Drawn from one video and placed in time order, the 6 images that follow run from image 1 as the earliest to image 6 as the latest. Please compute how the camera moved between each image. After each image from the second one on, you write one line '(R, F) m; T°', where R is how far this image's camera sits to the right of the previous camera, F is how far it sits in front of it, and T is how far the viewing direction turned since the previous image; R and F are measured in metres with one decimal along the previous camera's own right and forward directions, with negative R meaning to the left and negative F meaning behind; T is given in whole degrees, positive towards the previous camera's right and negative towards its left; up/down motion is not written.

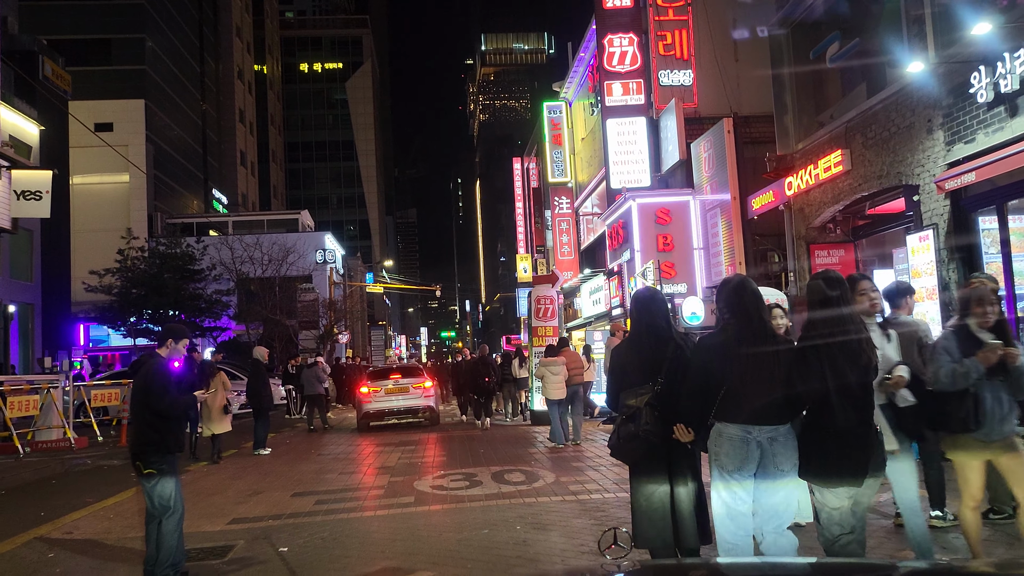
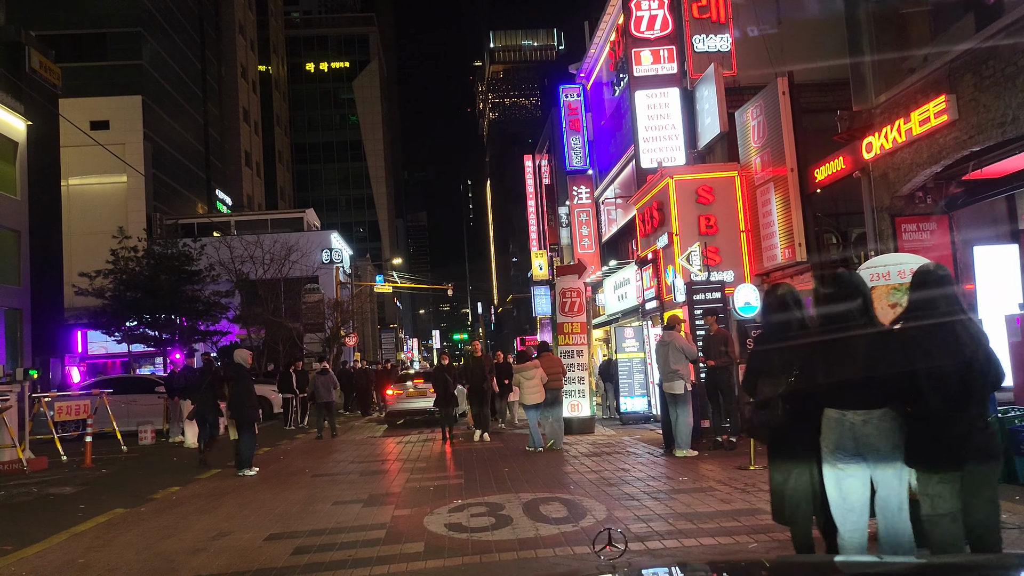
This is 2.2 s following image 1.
(-0.2, +2.2) m; -1°
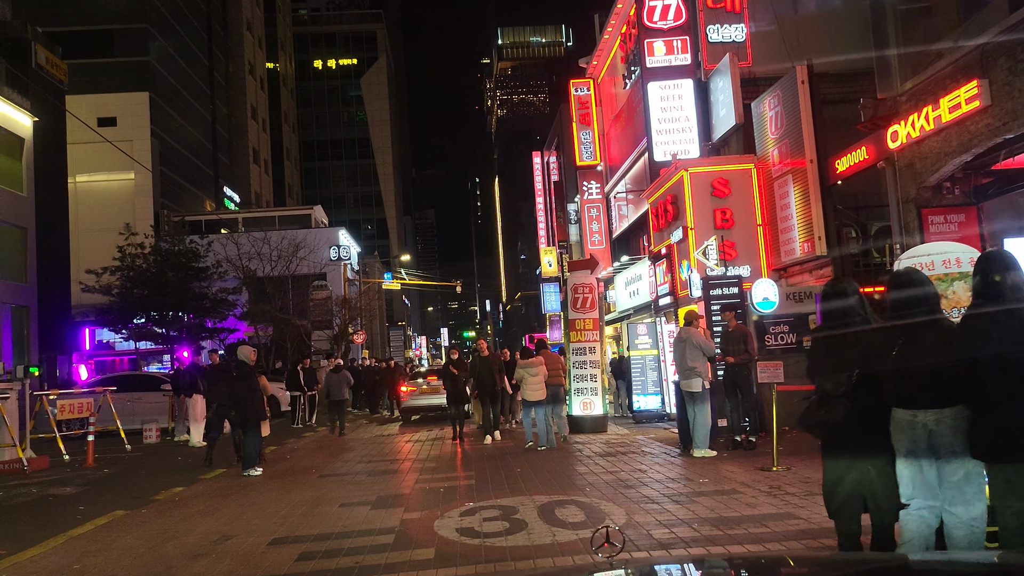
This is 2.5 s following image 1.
(-0.1, +0.4) m; -1°
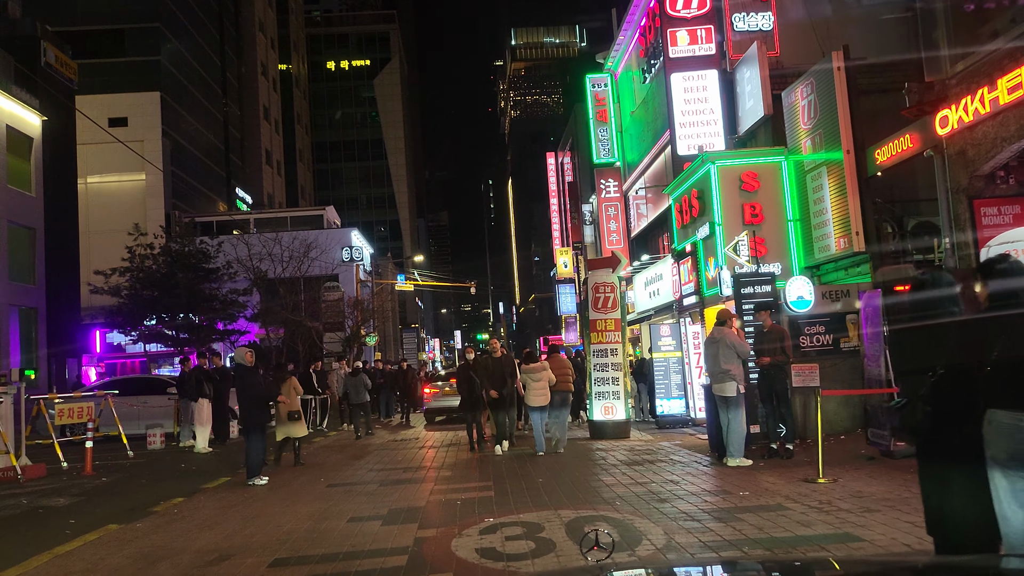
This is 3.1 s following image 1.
(-0.1, +0.7) m; -1°
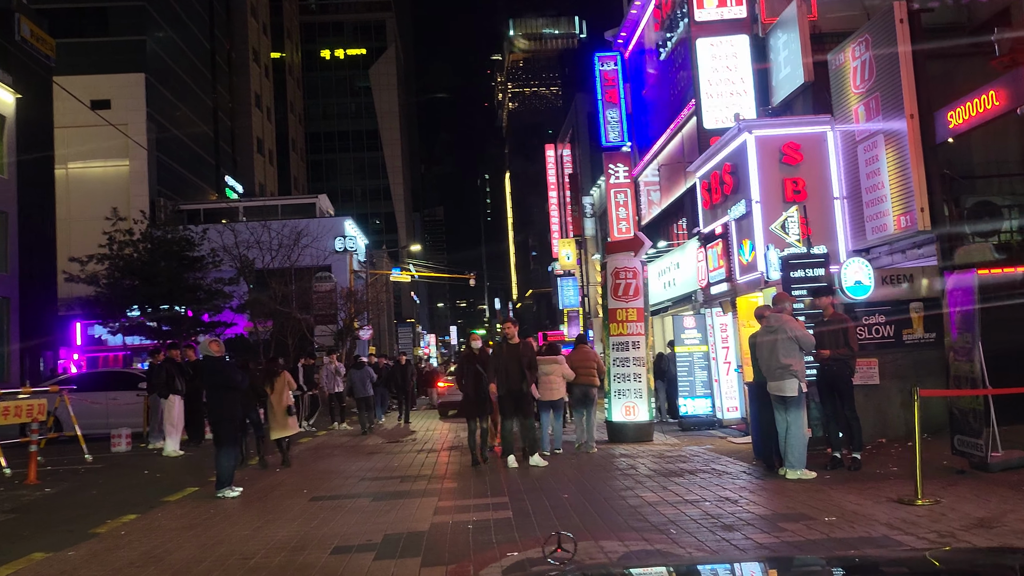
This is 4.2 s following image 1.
(-0.3, +1.7) m; 0°
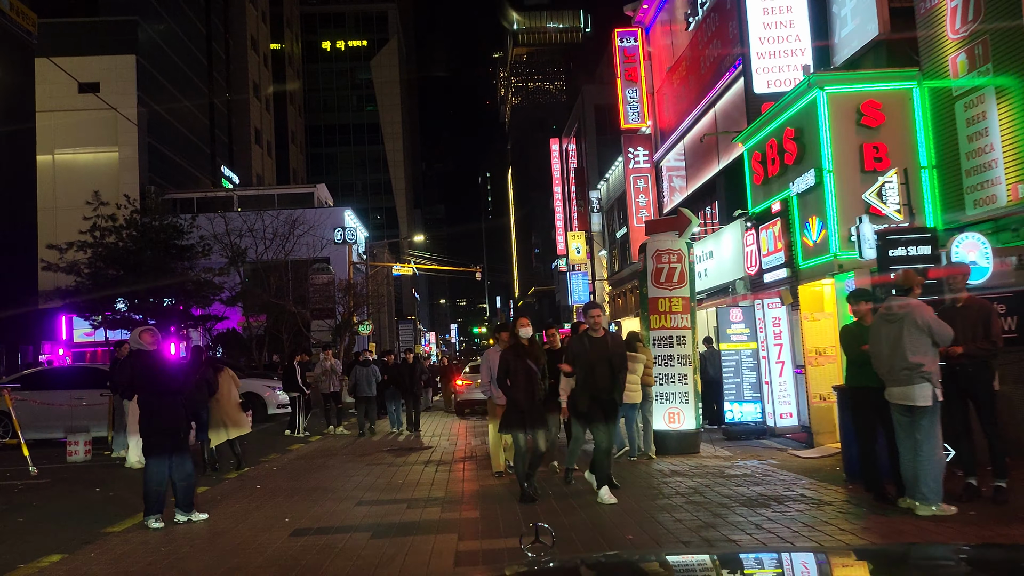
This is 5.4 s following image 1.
(-0.3, +2.1) m; 0°
